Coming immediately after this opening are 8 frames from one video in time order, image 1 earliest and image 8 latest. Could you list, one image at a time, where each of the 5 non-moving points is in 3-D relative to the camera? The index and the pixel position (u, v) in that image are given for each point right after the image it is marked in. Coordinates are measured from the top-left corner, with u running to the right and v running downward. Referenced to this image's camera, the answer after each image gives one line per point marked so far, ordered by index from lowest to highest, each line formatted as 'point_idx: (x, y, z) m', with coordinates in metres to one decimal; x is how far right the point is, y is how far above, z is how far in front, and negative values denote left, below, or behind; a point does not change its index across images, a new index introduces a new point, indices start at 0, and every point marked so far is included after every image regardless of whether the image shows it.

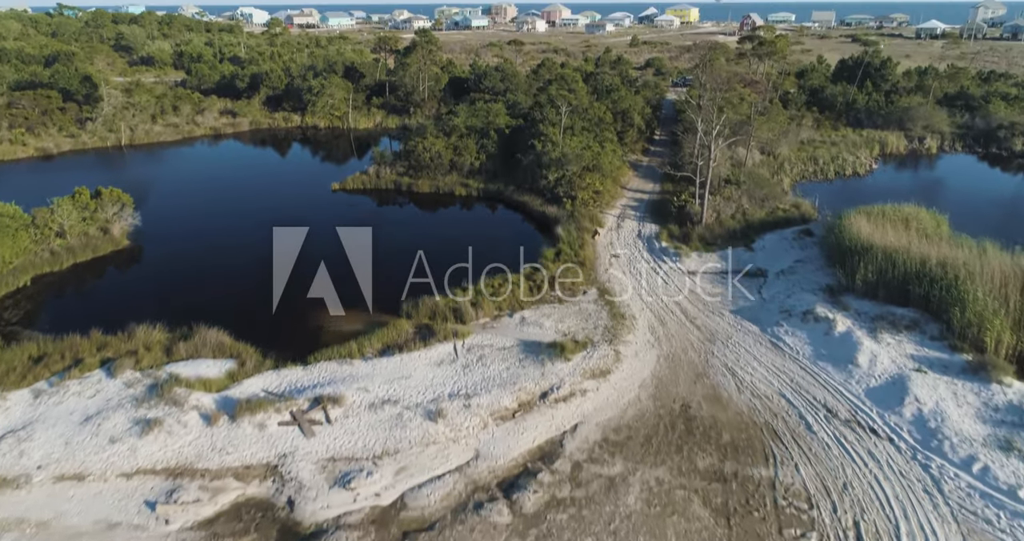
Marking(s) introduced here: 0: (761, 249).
0: (+6.8, +0.6, +19.6) m
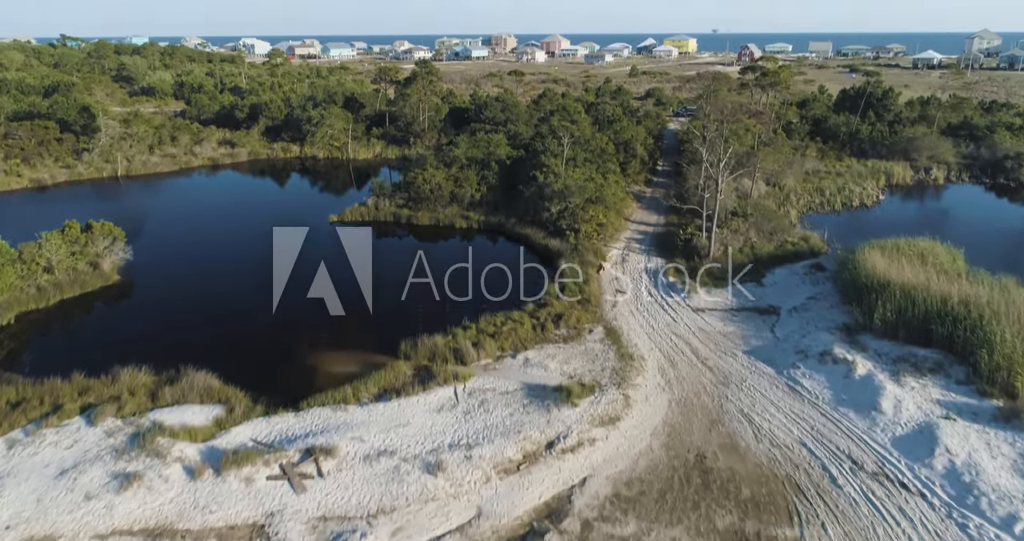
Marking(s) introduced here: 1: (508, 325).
0: (+6.9, -0.4, +18.9) m
1: (-0.1, -1.2, +16.1) m
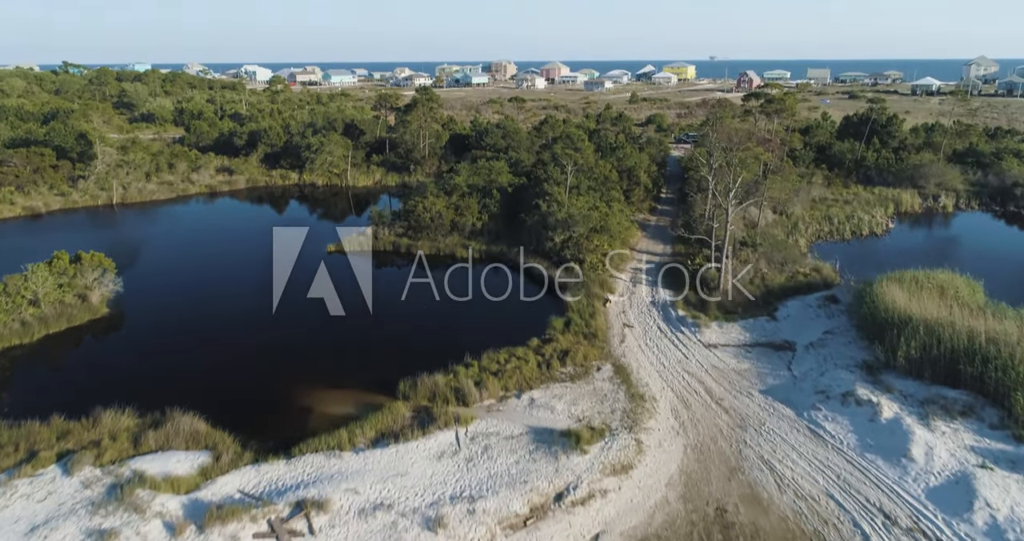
0: (+7.0, -1.2, +18.2) m
1: (0.0, -2.0, +15.4) m
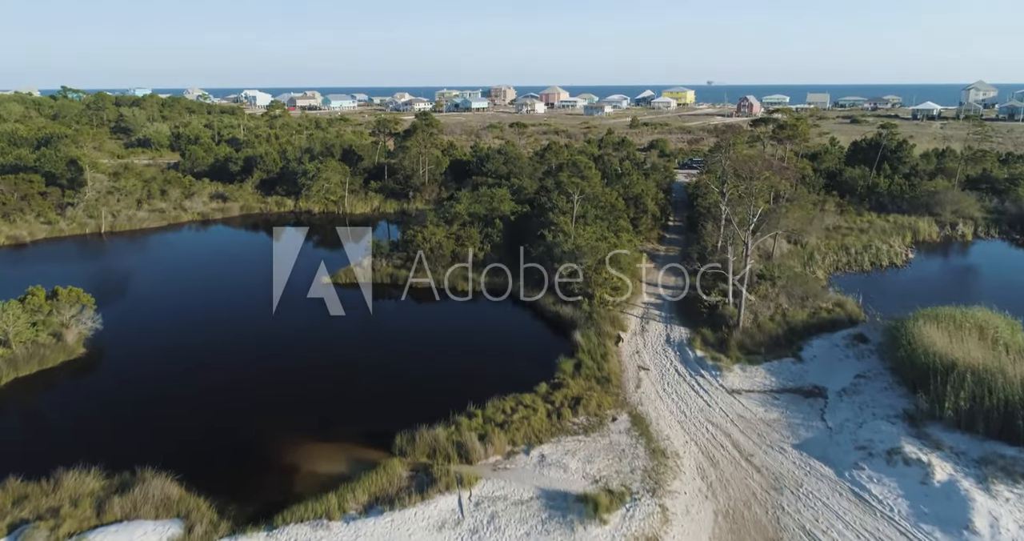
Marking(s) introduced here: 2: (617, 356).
0: (+7.1, -2.1, +16.9) m
1: (+0.1, -2.8, +14.1) m
2: (+2.5, -2.1, +17.2) m
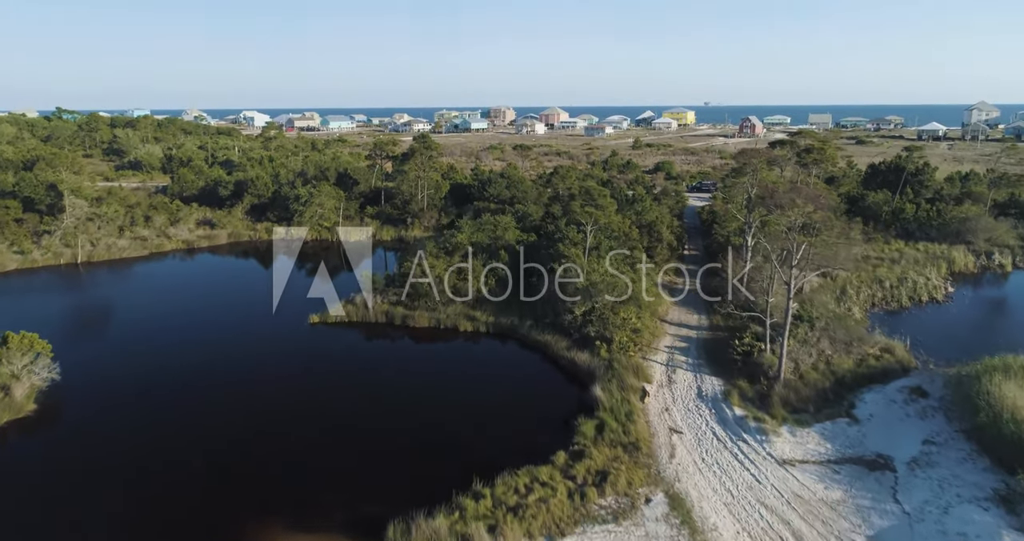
0: (+7.4, -3.1, +14.7) m
1: (+0.4, -3.7, +11.8) m
2: (+2.8, -3.0, +15.0) m
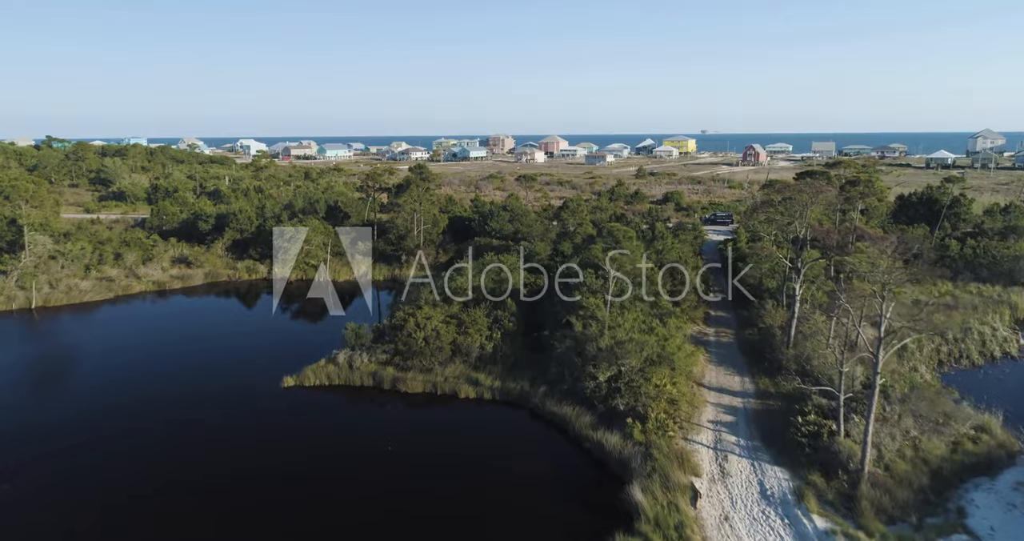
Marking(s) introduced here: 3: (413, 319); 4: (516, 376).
0: (+7.6, -4.2, +11.4) m
1: (+0.7, -4.7, +8.5) m
2: (+3.0, -4.2, +11.6) m
3: (-2.8, -1.4, +20.0) m
4: (+0.1, -2.8, +19.3) m
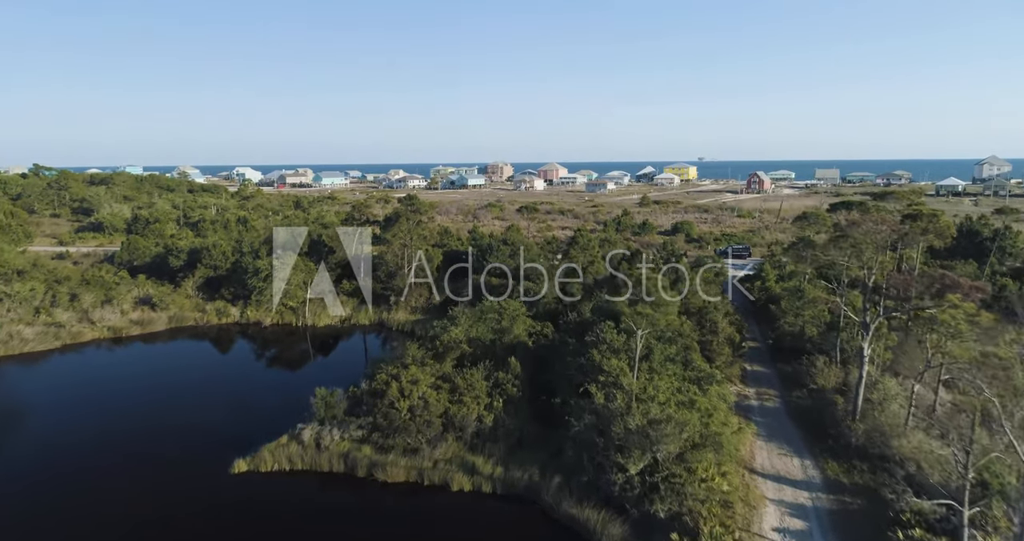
0: (+7.8, -5.2, +7.7) m
1: (+0.8, -5.6, +4.7) m
2: (+3.2, -5.1, +7.9) m
3: (-2.7, -2.7, +16.4) m
4: (+0.2, -4.0, +15.7) m
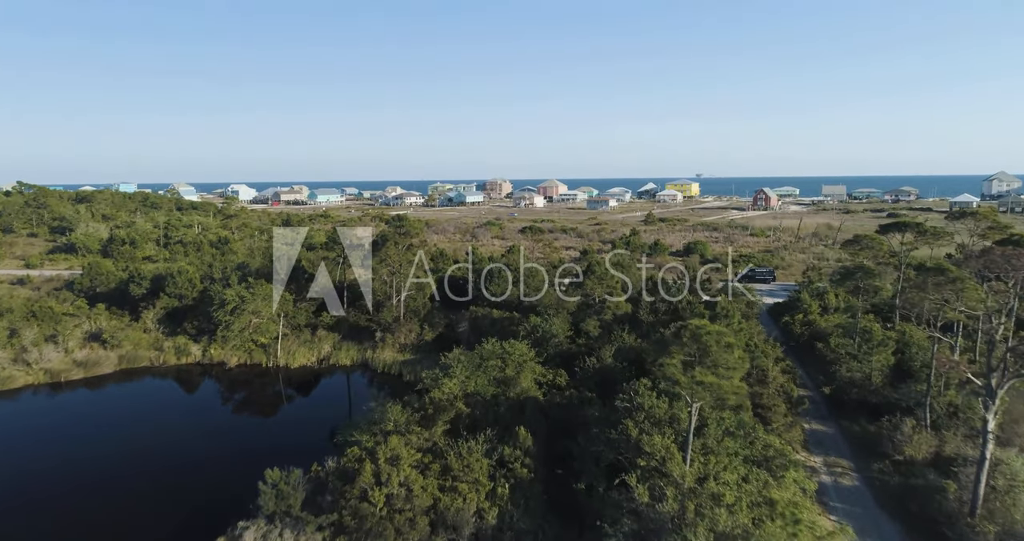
0: (+8.0, -5.8, +3.7) m
1: (+1.0, -6.1, +0.7) m
2: (+3.4, -5.8, +3.9) m
3: (-2.5, -3.6, +12.5) m
4: (+0.4, -4.8, +11.7) m
